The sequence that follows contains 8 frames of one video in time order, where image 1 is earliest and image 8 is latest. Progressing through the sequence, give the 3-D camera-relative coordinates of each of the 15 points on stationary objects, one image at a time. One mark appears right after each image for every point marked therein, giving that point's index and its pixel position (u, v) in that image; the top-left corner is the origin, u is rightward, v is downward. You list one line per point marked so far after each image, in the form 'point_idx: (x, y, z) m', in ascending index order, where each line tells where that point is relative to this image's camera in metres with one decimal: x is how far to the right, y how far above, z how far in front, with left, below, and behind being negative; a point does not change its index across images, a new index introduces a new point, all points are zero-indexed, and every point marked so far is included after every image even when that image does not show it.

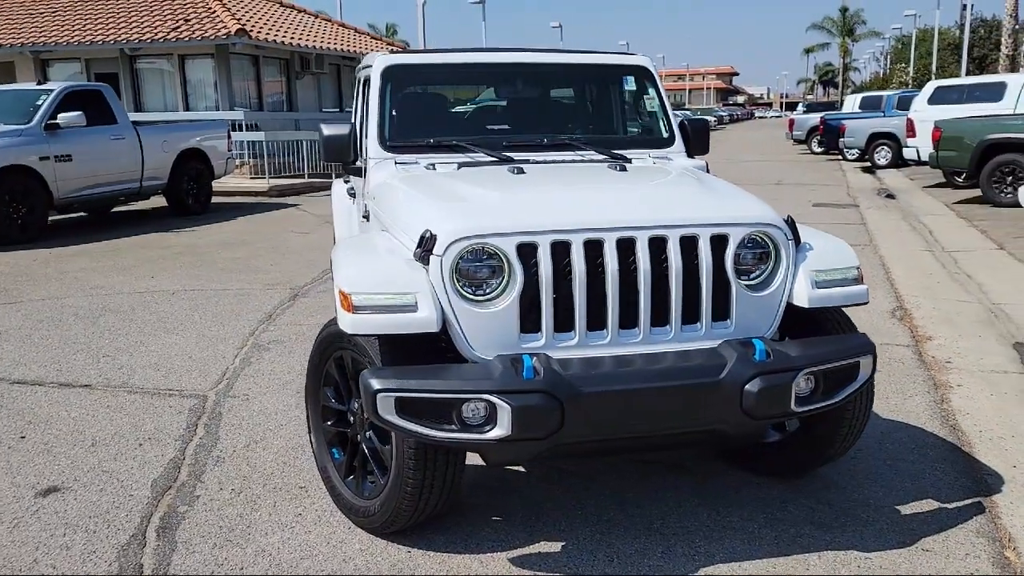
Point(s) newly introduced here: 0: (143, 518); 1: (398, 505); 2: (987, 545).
0: (-1.6, -1.0, +3.7) m
1: (-0.4, -0.8, +3.3) m
2: (+1.9, -1.0, +3.3) m
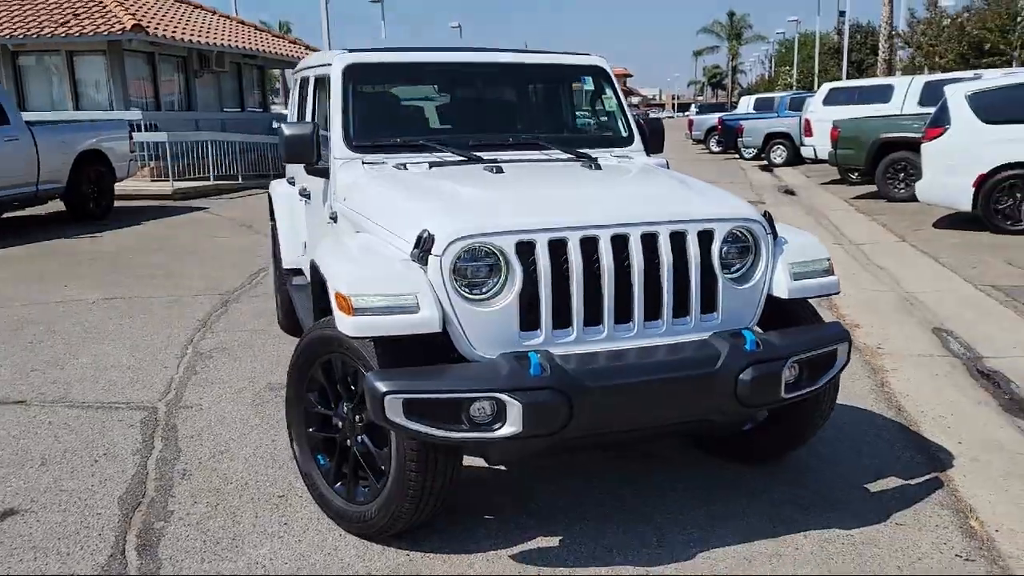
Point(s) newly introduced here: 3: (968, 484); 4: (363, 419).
0: (-1.6, -1.0, +3.5) m
1: (-0.4, -0.8, +3.2) m
2: (+1.9, -1.0, +3.6) m
3: (+2.1, -0.9, +3.9) m
4: (-0.6, -0.5, +3.4) m
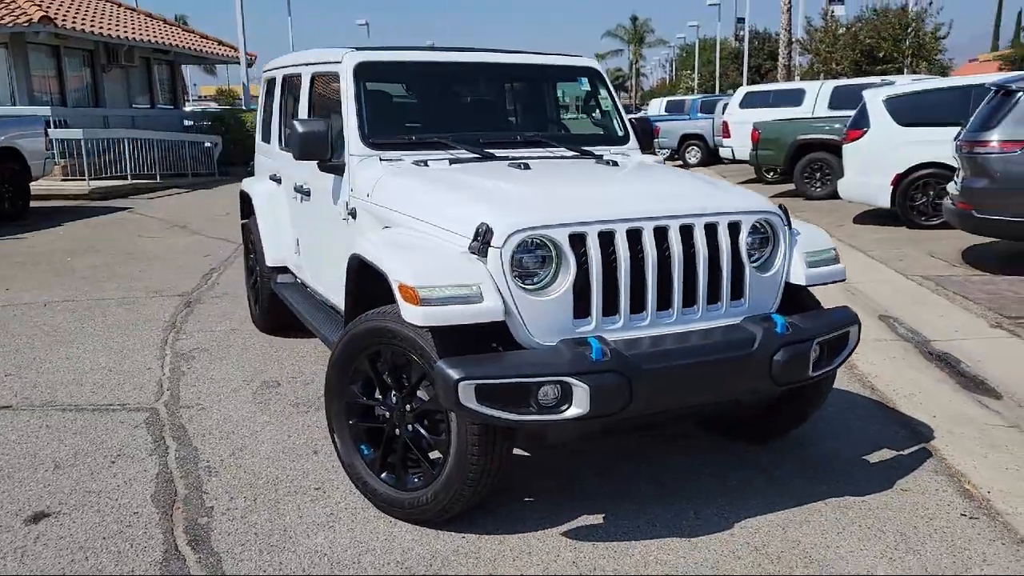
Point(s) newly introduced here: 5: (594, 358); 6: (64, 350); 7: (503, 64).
0: (-1.4, -1.0, +3.5) m
1: (-0.2, -0.8, +3.3) m
2: (+2.1, -0.9, +3.9) m
3: (+2.2, -0.8, +4.3) m
4: (-0.4, -0.5, +3.5) m
5: (+0.3, -0.3, +3.2) m
6: (-3.3, -0.5, +6.1) m
7: (0.0, +1.3, +5.0) m
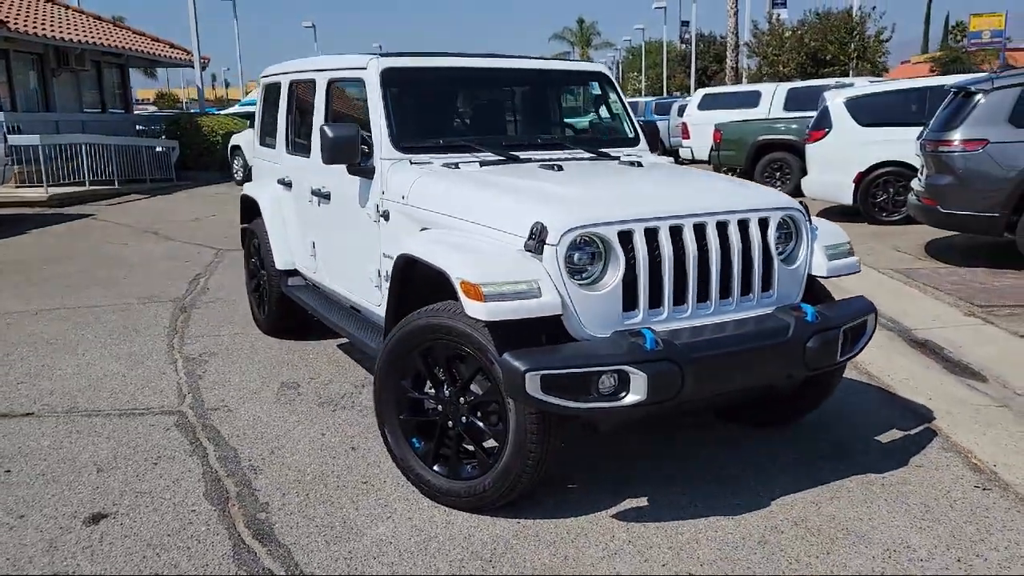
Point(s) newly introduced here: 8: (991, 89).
0: (-1.2, -1.0, +3.6) m
1: (0.0, -0.8, +3.5) m
2: (+2.2, -0.9, +4.2) m
3: (+2.4, -0.8, +4.6) m
4: (-0.2, -0.5, +3.7) m
5: (+0.5, -0.2, +3.4) m
6: (-3.2, -0.5, +6.1) m
7: (0.0, +1.3, +5.2) m
8: (+5.1, +2.1, +8.9) m
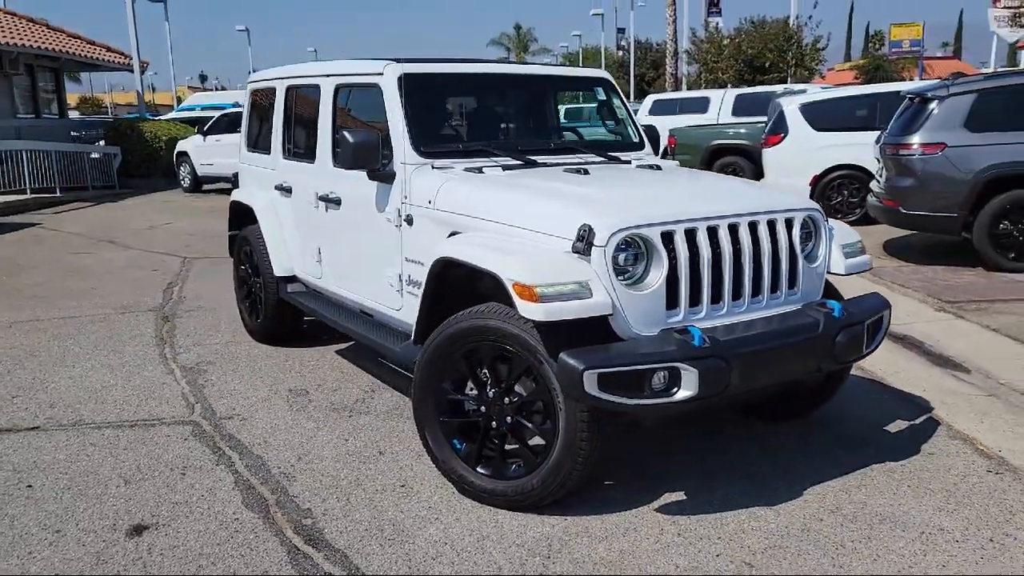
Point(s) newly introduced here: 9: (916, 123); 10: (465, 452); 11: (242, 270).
0: (-1.0, -1.0, +3.5) m
1: (+0.2, -0.8, +3.6) m
2: (+2.4, -0.8, +4.4) m
3: (+2.5, -0.8, +4.8) m
4: (0.0, -0.5, +3.7) m
5: (+0.8, -0.2, +3.5) m
6: (-3.2, -0.6, +5.9) m
7: (+0.1, +1.3, +5.2) m
8: (+4.8, +2.2, +9.3) m
9: (+4.6, +1.9, +9.5) m
10: (-0.2, -0.8, +3.9) m
11: (-2.2, +0.1, +6.8) m
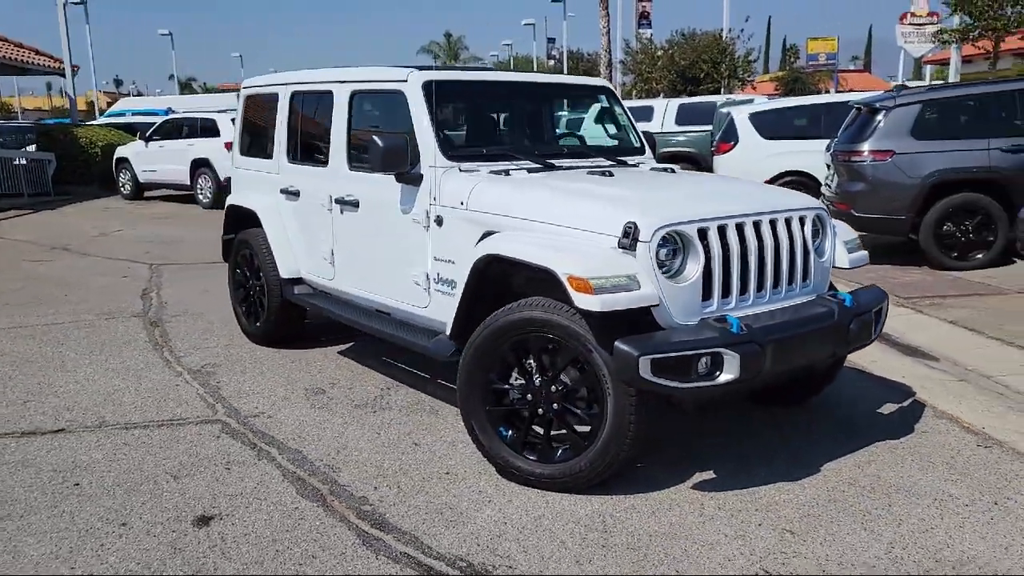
0: (-0.7, -1.0, +3.7) m
1: (+0.5, -0.8, +3.8) m
2: (+2.6, -0.8, +4.9) m
3: (+2.7, -0.7, +5.3) m
4: (+0.2, -0.5, +3.9) m
5: (+1.0, -0.2, +3.8) m
6: (-3.1, -0.6, +5.9) m
7: (+0.2, +1.3, +5.5) m
8: (+4.5, +2.2, +10.0) m
9: (+4.3, +1.9, +10.1) m
10: (0.0, -0.7, +4.1) m
11: (-2.2, +0.1, +6.8) m
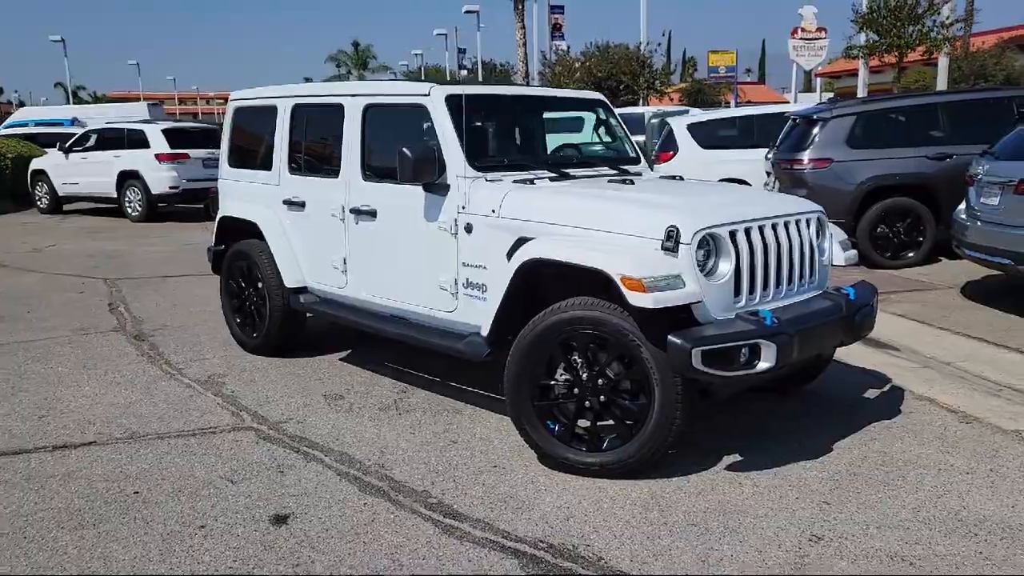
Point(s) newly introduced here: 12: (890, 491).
0: (-0.4, -1.0, +3.9) m
1: (+0.7, -0.8, +4.1) m
2: (+2.7, -0.7, +5.4) m
3: (+2.8, -0.7, +5.8) m
4: (+0.5, -0.5, +4.2) m
5: (+1.2, -0.2, +4.1) m
6: (-3.1, -0.7, +5.8) m
7: (+0.2, +1.3, +5.8) m
8: (+4.1, +2.2, +10.7) m
9: (+3.8, +1.9, +10.8) m
10: (+0.2, -0.7, +4.3) m
11: (-2.3, 0.0, +6.8) m
12: (+1.8, -1.0, +4.1) m
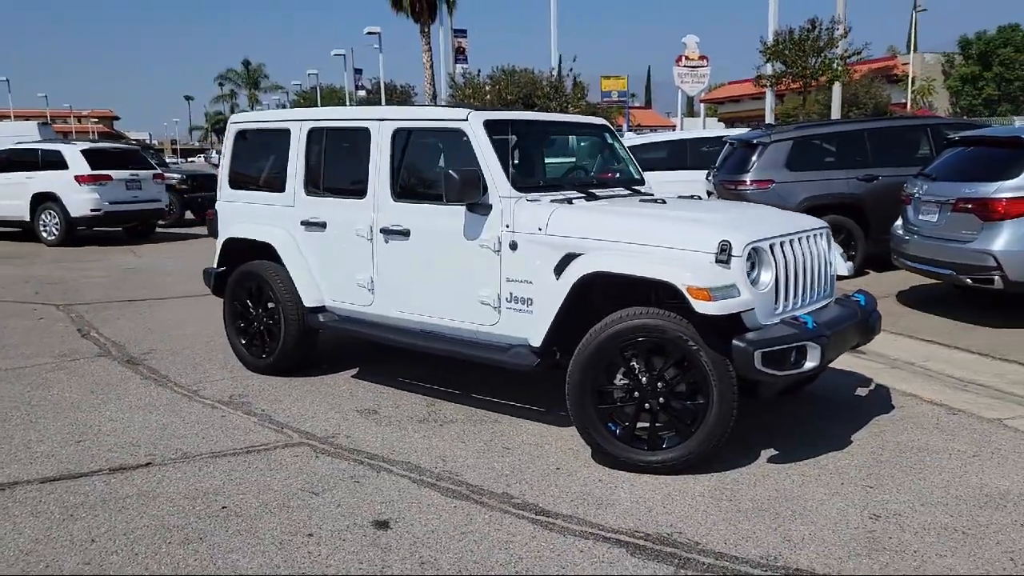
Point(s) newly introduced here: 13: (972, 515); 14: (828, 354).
0: (0.0, -1.1, +4.1) m
1: (+1.1, -0.8, +4.5) m
2: (+2.9, -0.8, +6.0) m
3: (+2.9, -0.7, +6.4) m
4: (+0.8, -0.5, +4.6) m
5: (+1.6, -0.2, +4.6) m
6: (-2.9, -0.9, +5.7) m
7: (+0.4, +1.2, +6.1) m
8: (+3.5, +2.0, +11.5) m
9: (+3.2, +1.7, +11.6) m
10: (+0.6, -0.8, +4.7) m
11: (-2.2, -0.1, +6.8) m
12: (+2.2, -1.0, +4.6) m
13: (+2.2, -1.1, +4.1) m
14: (+1.7, -0.4, +4.6) m
